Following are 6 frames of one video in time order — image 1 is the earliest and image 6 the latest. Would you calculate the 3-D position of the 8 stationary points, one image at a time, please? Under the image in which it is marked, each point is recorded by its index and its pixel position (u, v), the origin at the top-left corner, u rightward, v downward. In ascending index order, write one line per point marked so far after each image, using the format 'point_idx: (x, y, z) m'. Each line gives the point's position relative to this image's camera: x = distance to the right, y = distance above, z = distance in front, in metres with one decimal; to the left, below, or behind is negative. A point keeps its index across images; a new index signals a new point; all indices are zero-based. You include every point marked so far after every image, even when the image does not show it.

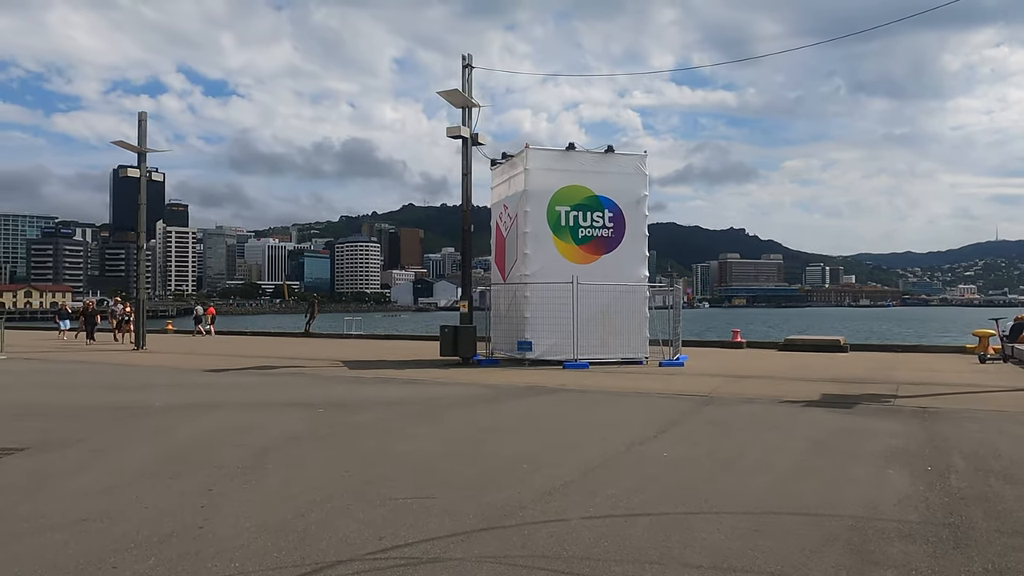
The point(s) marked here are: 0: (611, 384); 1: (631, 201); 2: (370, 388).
0: (+1.9, -1.8, +14.3) m
1: (+3.0, +2.2, +19.4) m
2: (-2.5, -1.8, +13.6) m
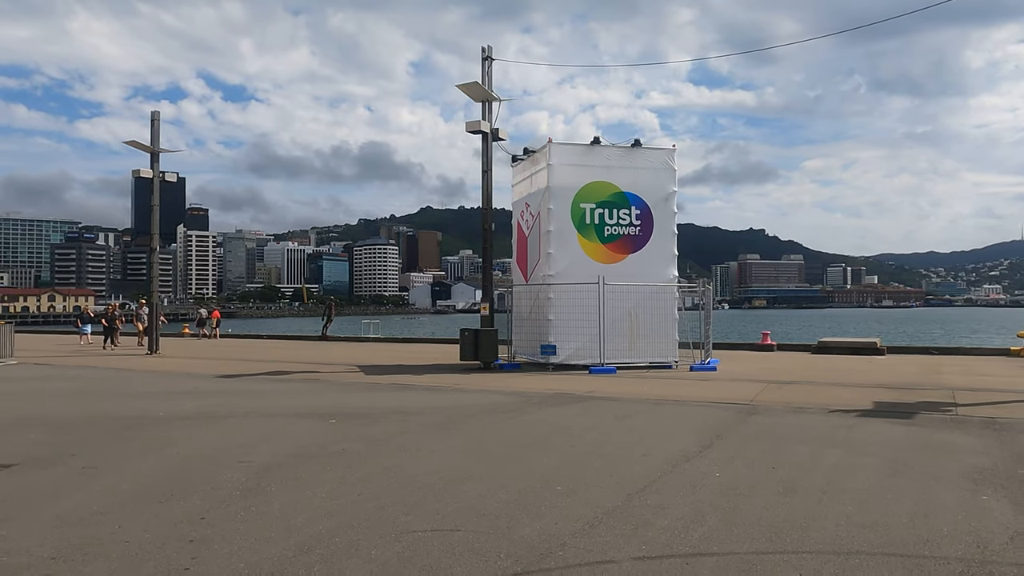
0: (+2.3, -1.8, +13.4) m
1: (+3.6, +2.2, +18.5) m
2: (-2.1, -1.8, +12.8) m
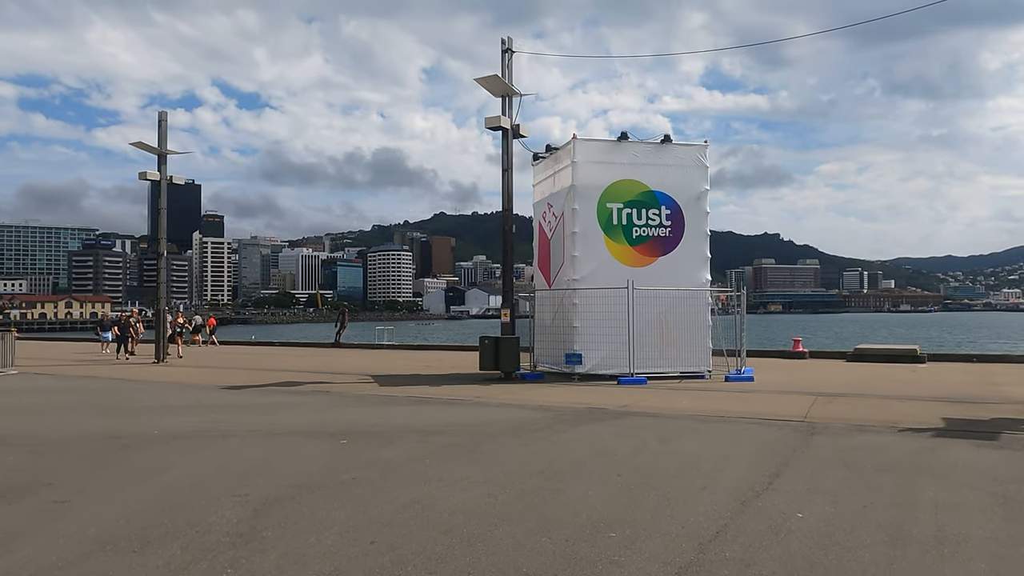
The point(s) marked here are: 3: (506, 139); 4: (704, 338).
0: (+2.8, -1.9, +12.3) m
1: (+4.1, +2.1, +17.4) m
2: (-1.7, -1.9, +11.7) m
3: (-0.1, +3.6, +18.2) m
4: (+4.3, -1.1, +17.1) m
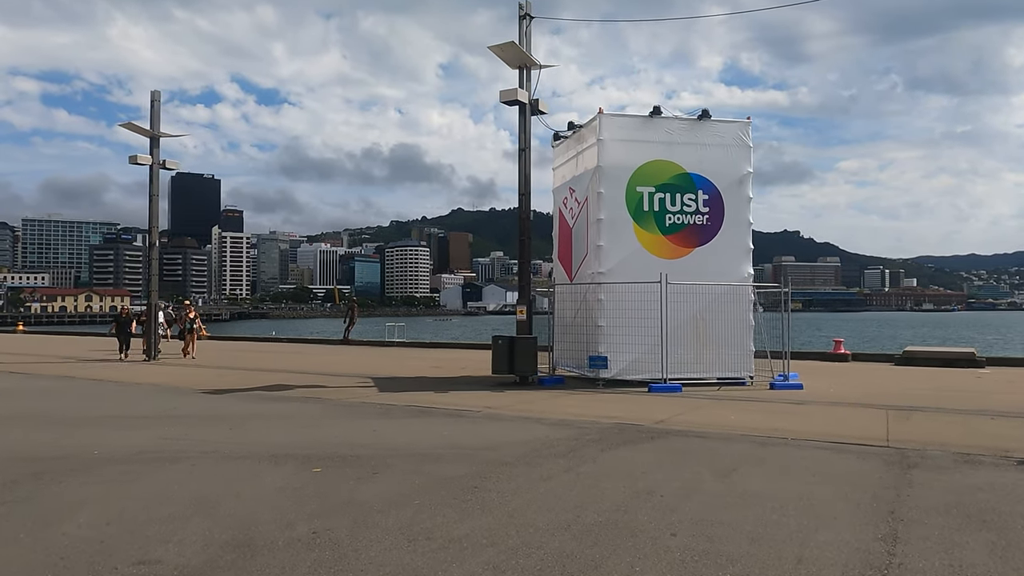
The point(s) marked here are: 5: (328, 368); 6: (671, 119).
0: (+3.0, -1.8, +10.3) m
1: (+4.5, +2.2, +15.4) m
2: (-1.5, -1.8, +9.9) m
3: (+0.2, +3.7, +16.3) m
4: (+4.7, -1.0, +15.1) m
5: (-4.8, -2.1, +19.9) m
6: (+3.2, +3.4, +15.3) m
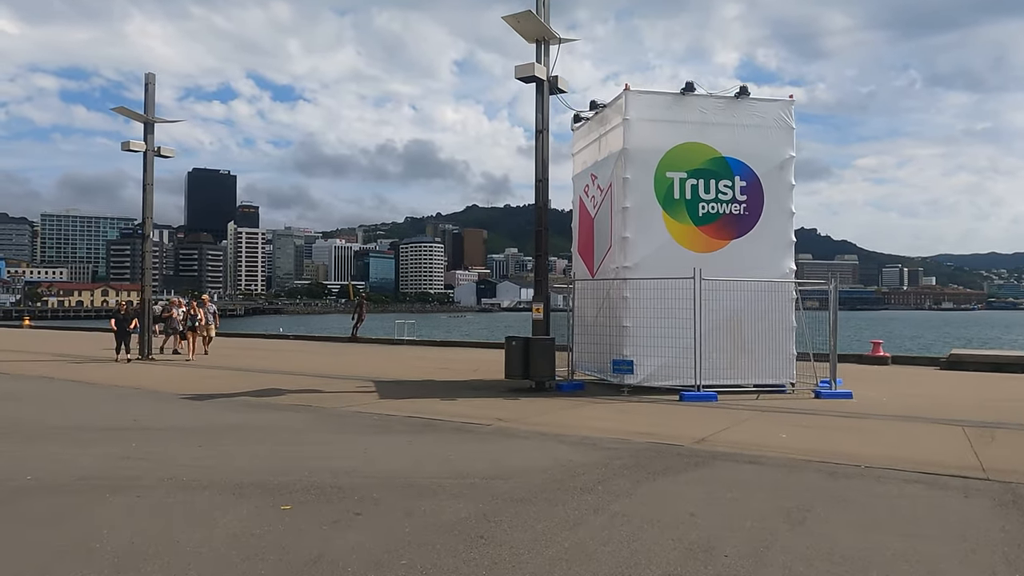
0: (+3.2, -1.8, +8.8) m
1: (+4.7, +2.3, +13.8) m
2: (-1.3, -1.7, +8.4) m
3: (+0.6, +3.8, +14.8) m
4: (+4.9, -1.0, +13.5) m
5: (-4.5, -2.0, +18.5) m
6: (+3.5, +3.5, +13.8) m
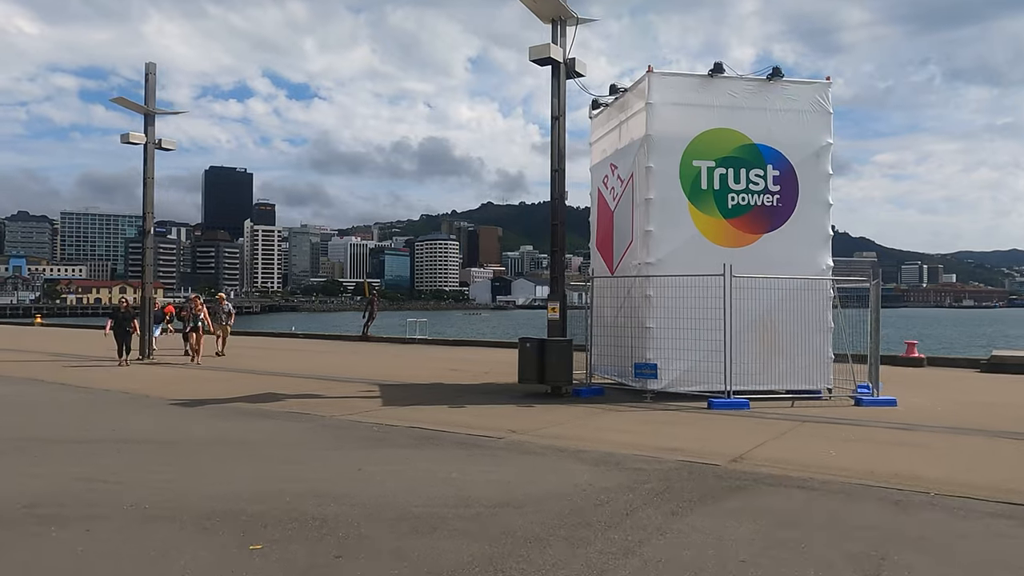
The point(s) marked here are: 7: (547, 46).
0: (+3.3, -1.8, +7.8) m
1: (+5.0, +2.3, +12.7) m
2: (-1.2, -1.7, +7.5) m
3: (+0.8, +3.8, +13.8) m
4: (+5.2, -0.9, +12.5) m
5: (-4.2, -1.9, +17.6) m
6: (+3.8, +3.5, +12.7) m
7: (+0.6, +4.2, +13.2) m
